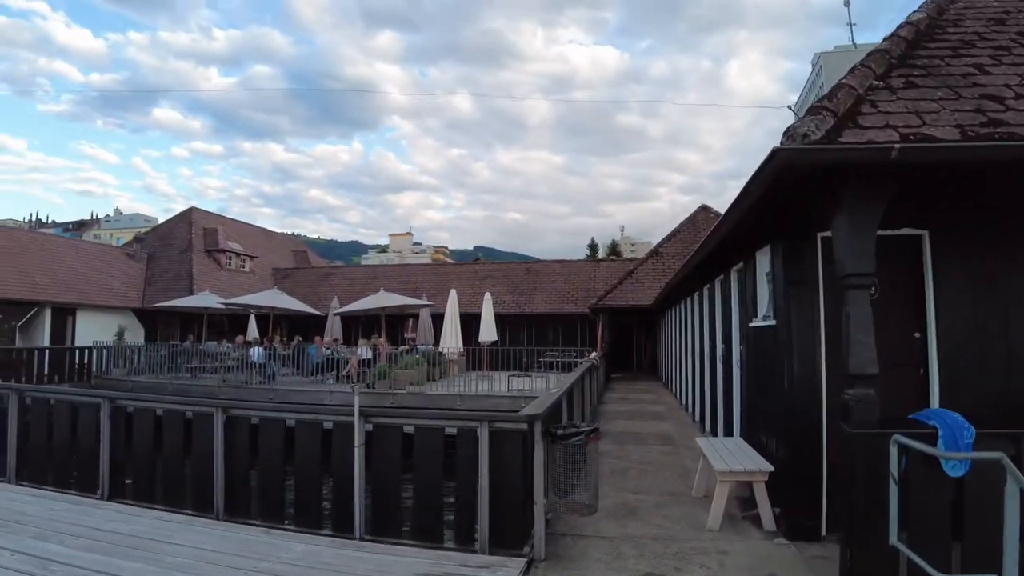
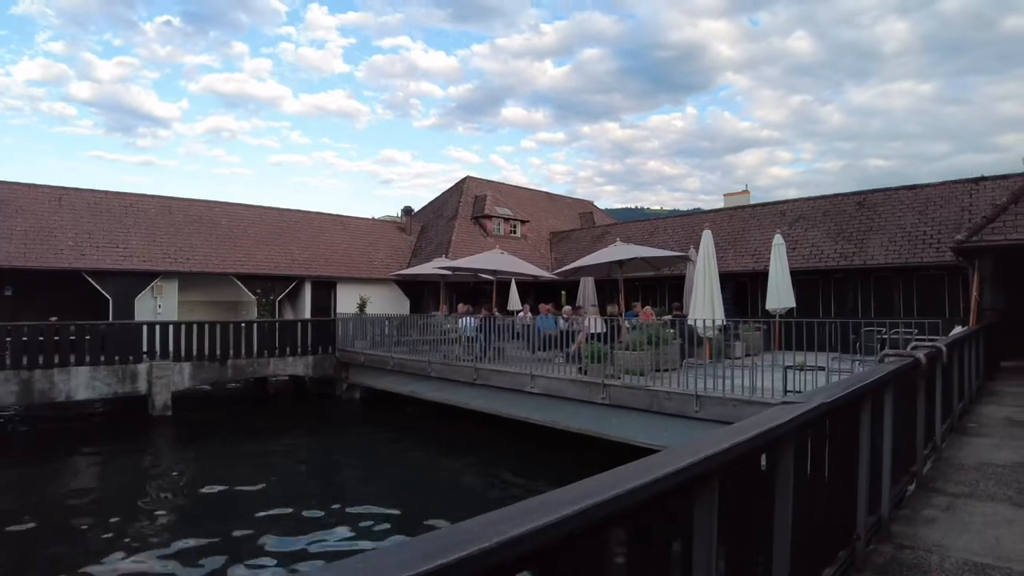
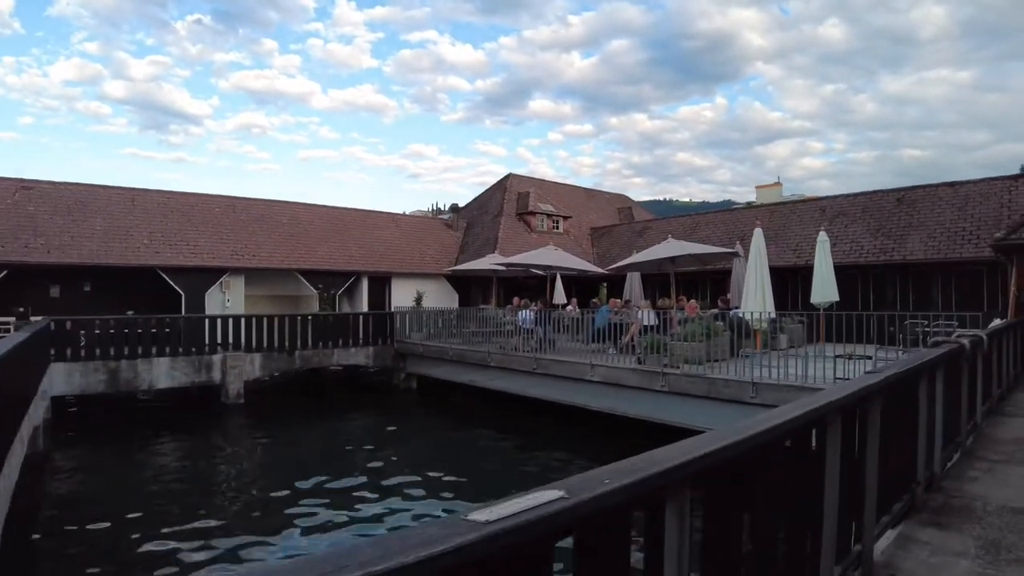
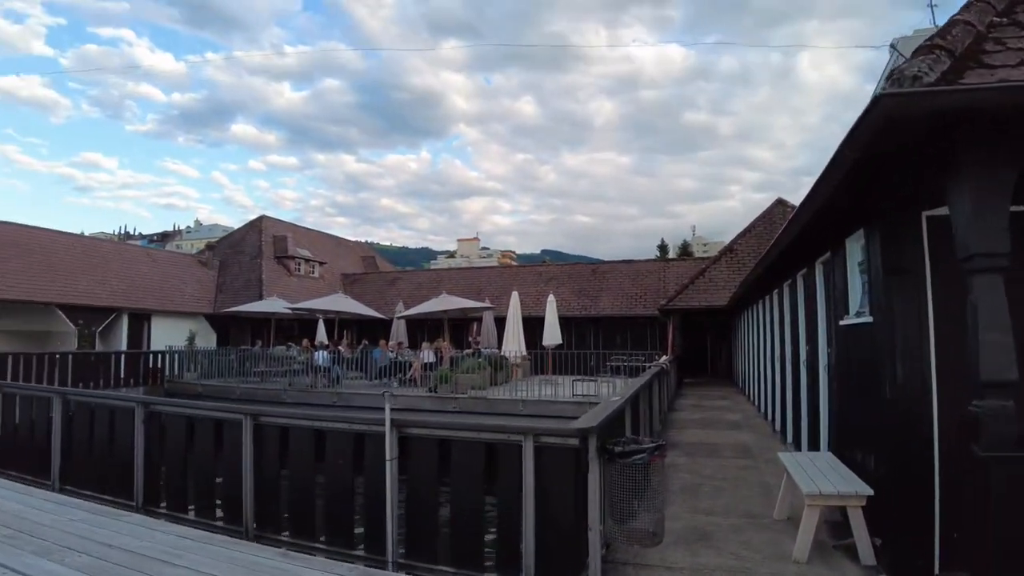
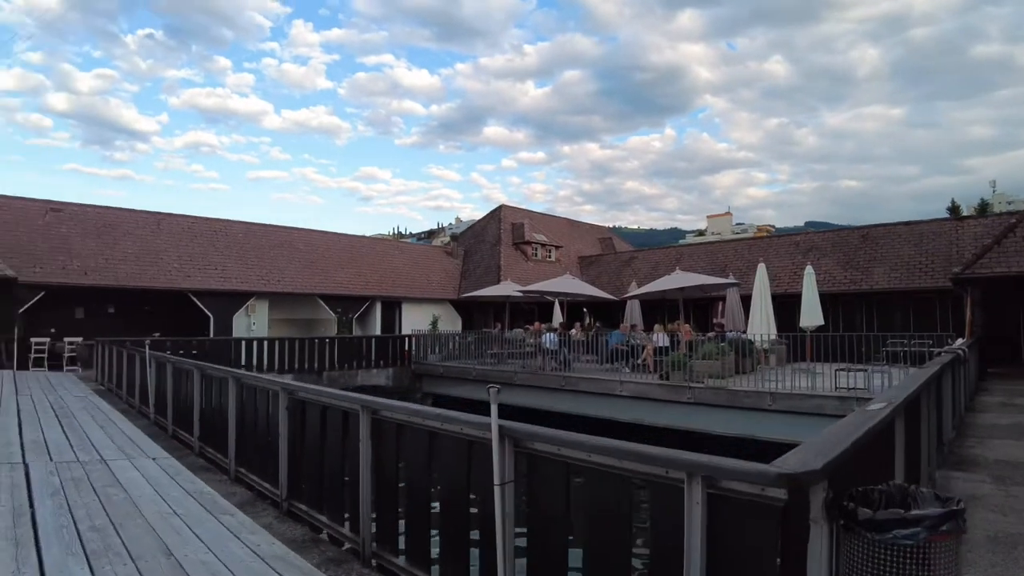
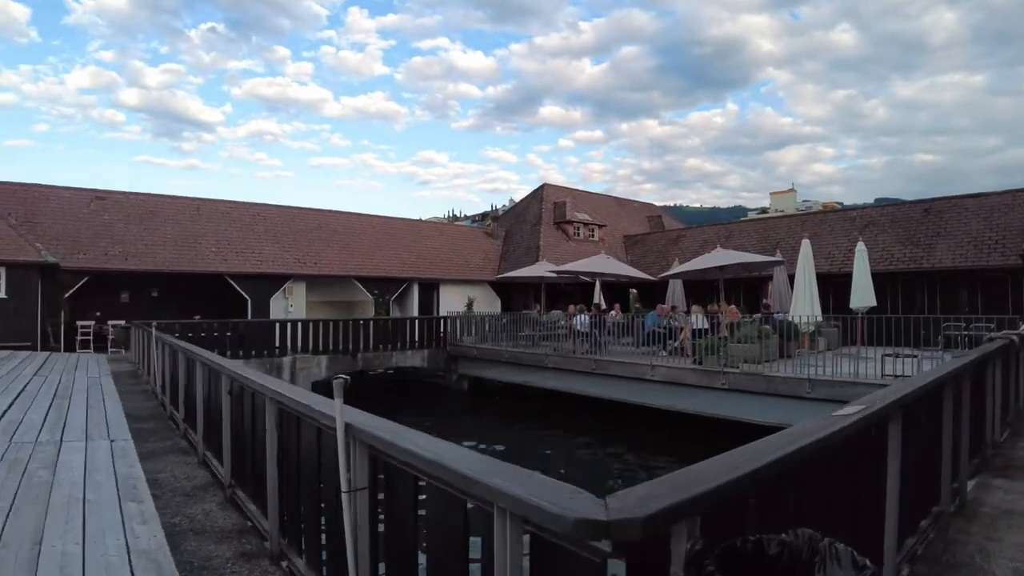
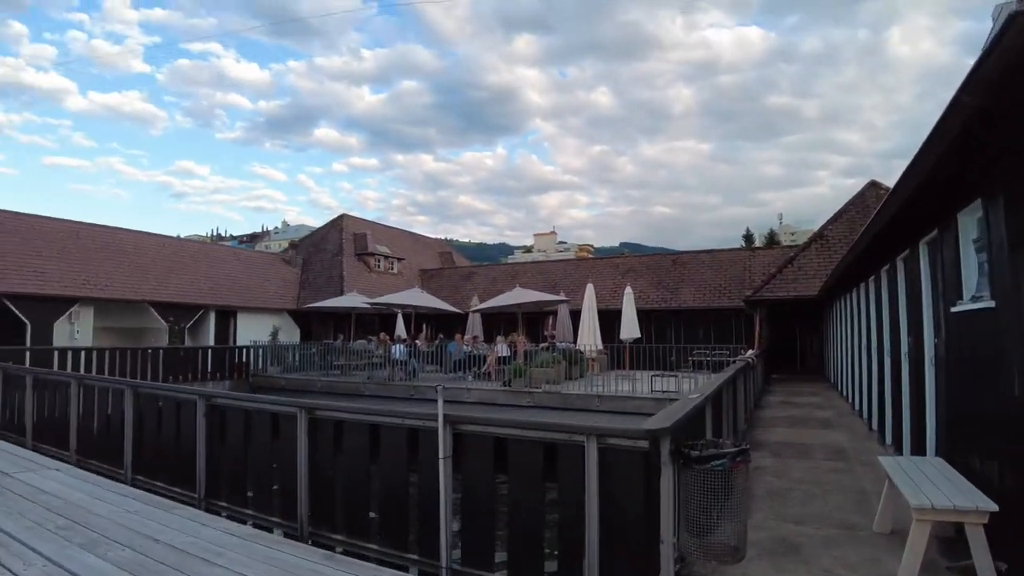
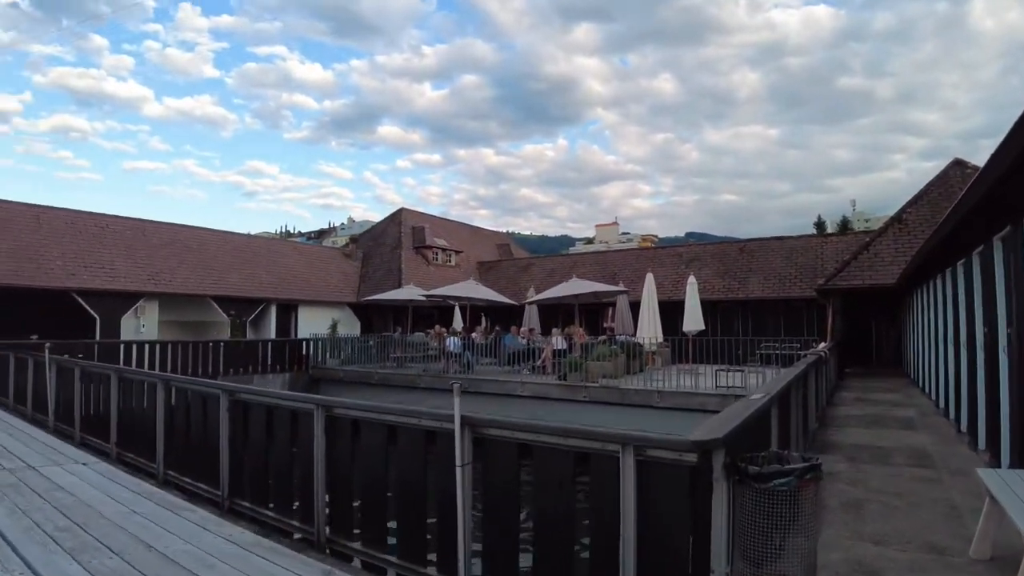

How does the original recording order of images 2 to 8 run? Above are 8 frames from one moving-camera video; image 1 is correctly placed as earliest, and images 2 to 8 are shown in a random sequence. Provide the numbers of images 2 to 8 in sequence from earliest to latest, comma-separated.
4, 7, 8, 5, 6, 3, 2
